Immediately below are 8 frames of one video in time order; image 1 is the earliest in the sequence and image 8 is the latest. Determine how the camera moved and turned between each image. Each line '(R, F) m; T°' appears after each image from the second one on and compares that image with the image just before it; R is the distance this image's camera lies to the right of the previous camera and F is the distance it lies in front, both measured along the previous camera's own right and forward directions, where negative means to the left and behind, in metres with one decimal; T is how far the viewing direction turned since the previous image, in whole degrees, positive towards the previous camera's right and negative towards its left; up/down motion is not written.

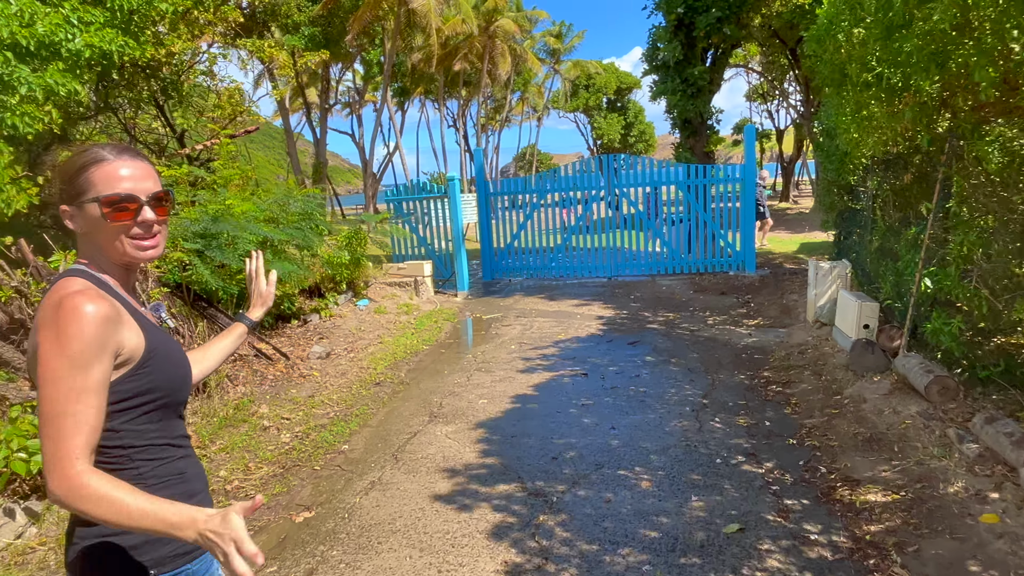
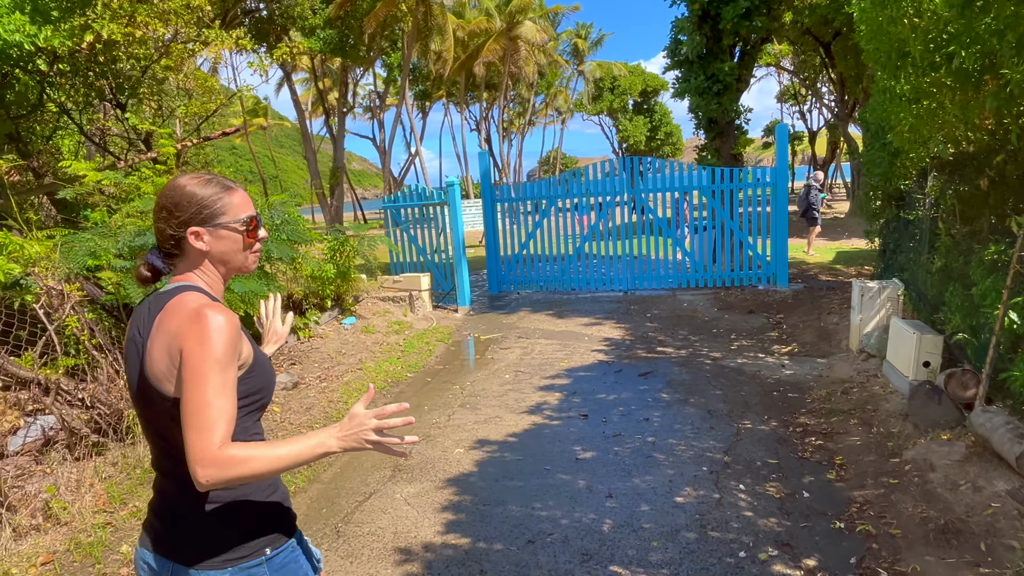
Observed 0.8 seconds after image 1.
(+0.3, +0.8) m; -2°
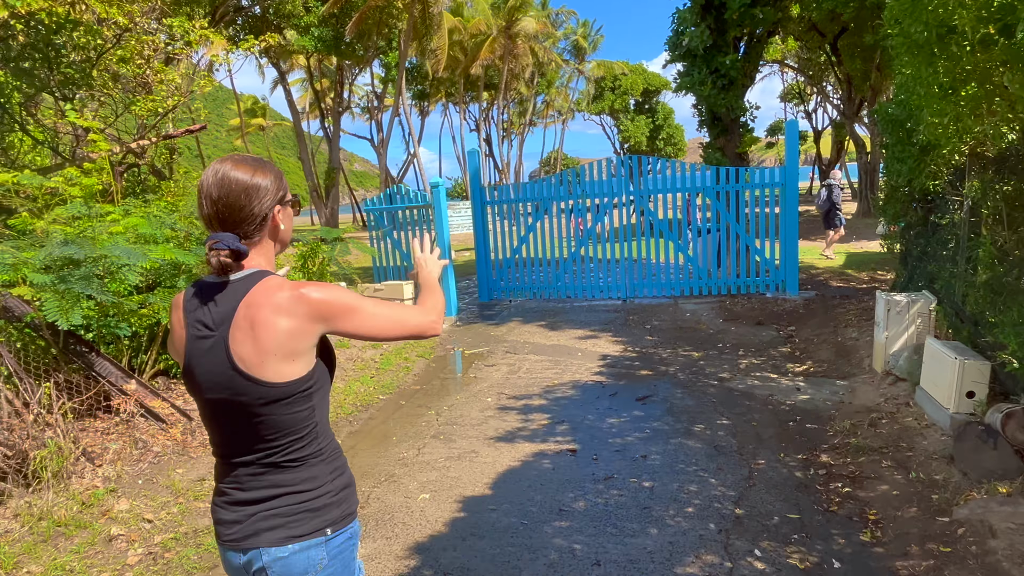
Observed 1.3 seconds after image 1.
(+0.2, +0.6) m; 0°
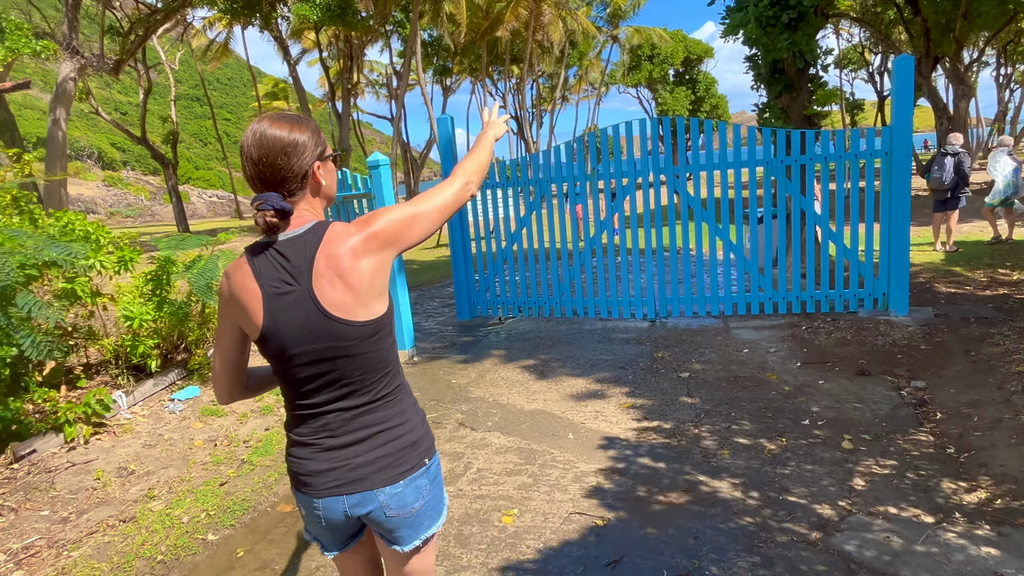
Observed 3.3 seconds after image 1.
(+0.6, +2.5) m; -4°
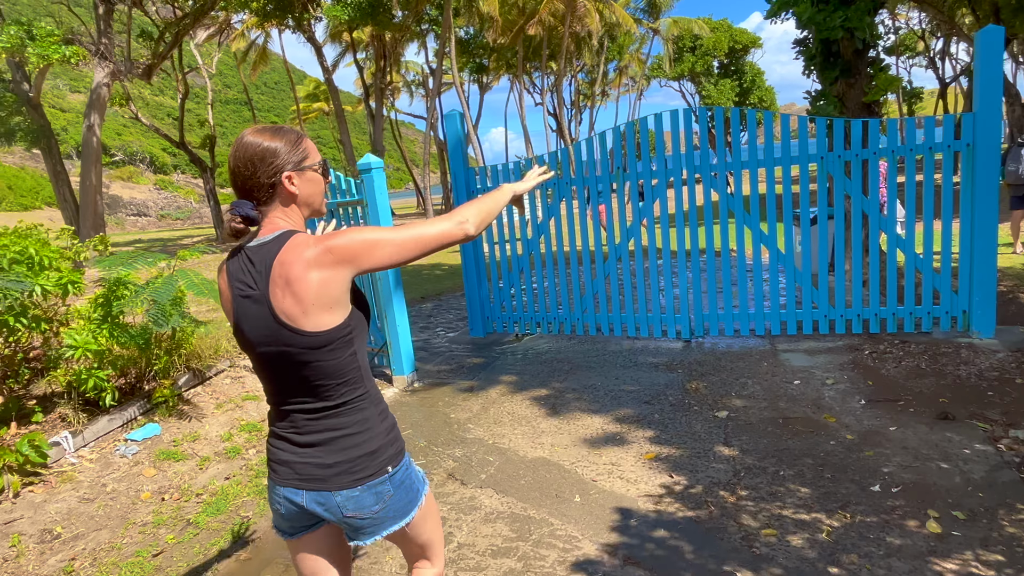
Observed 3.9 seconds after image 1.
(+0.2, +0.7) m; -4°
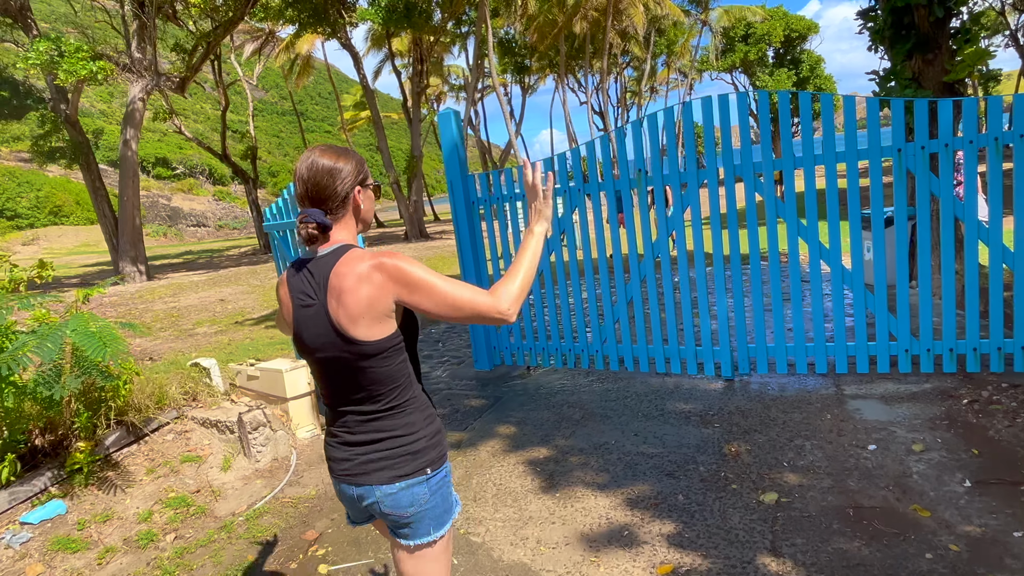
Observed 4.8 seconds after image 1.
(+0.4, +0.9) m; -5°
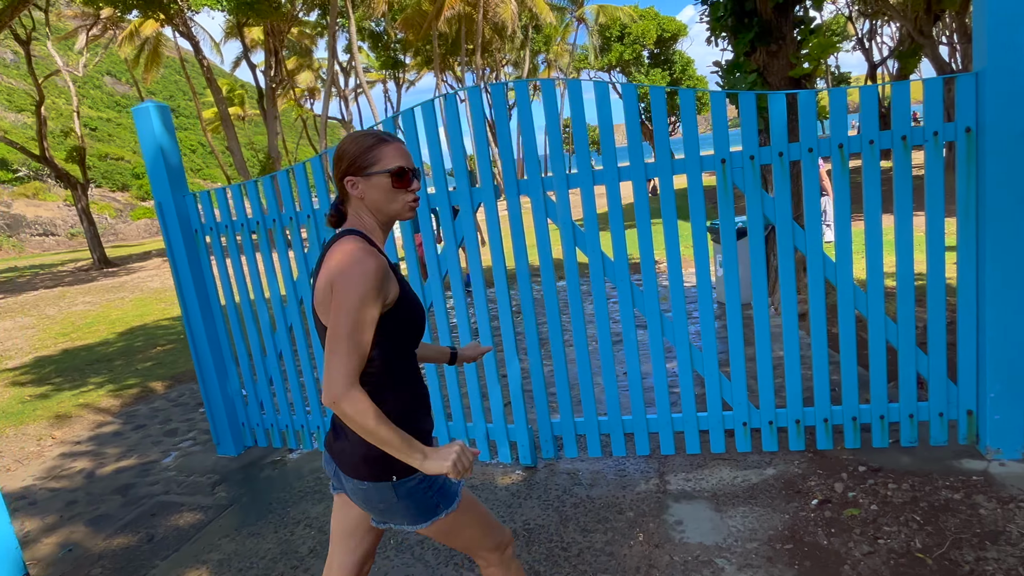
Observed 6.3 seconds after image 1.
(+1.0, +1.2) m; +9°
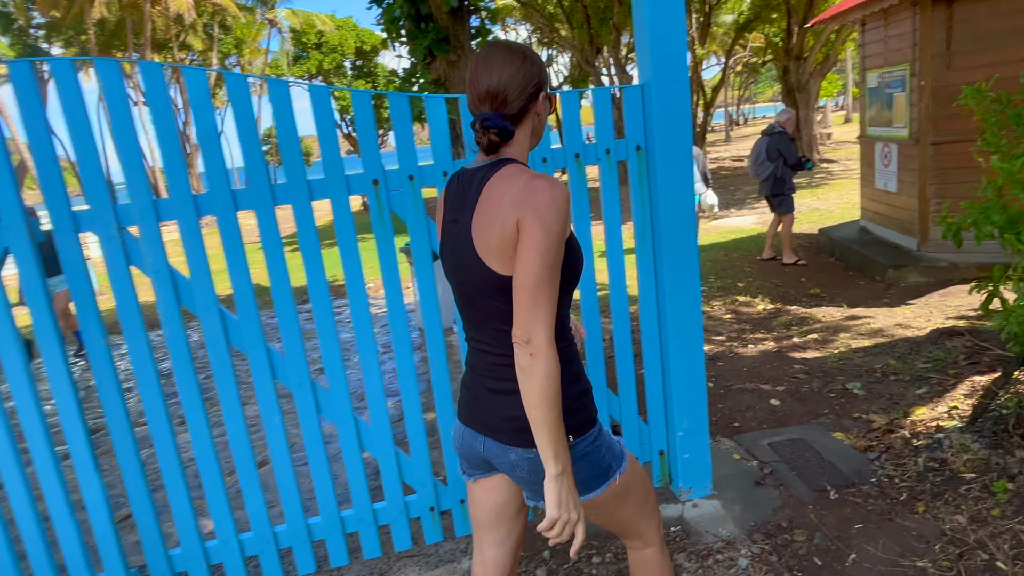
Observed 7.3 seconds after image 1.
(+0.5, +0.7) m; +24°
